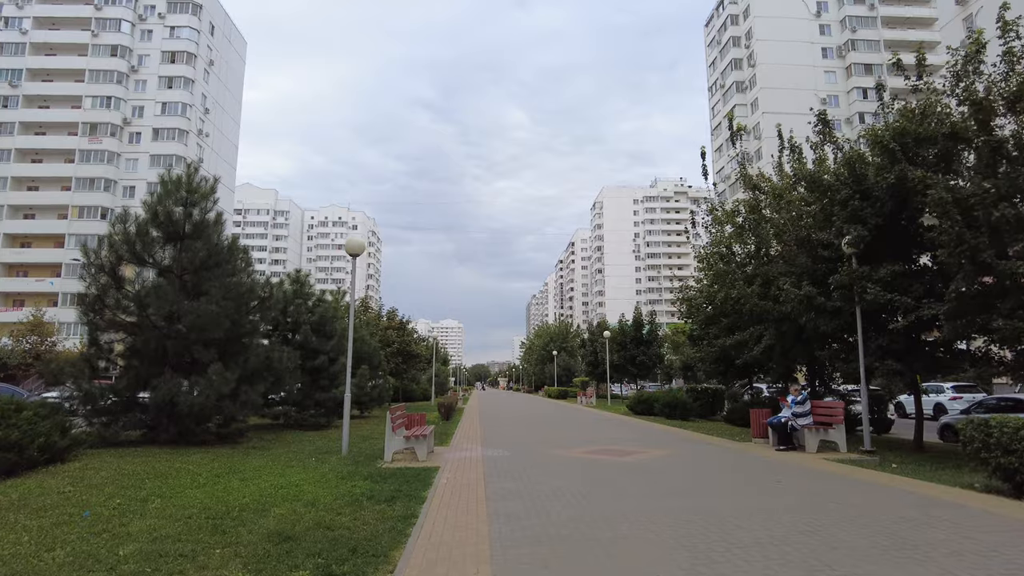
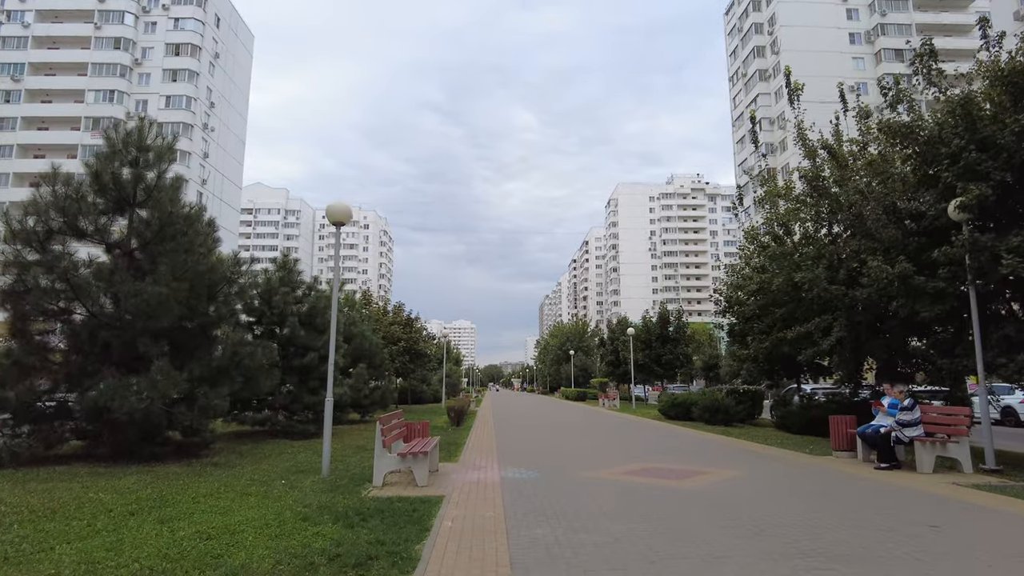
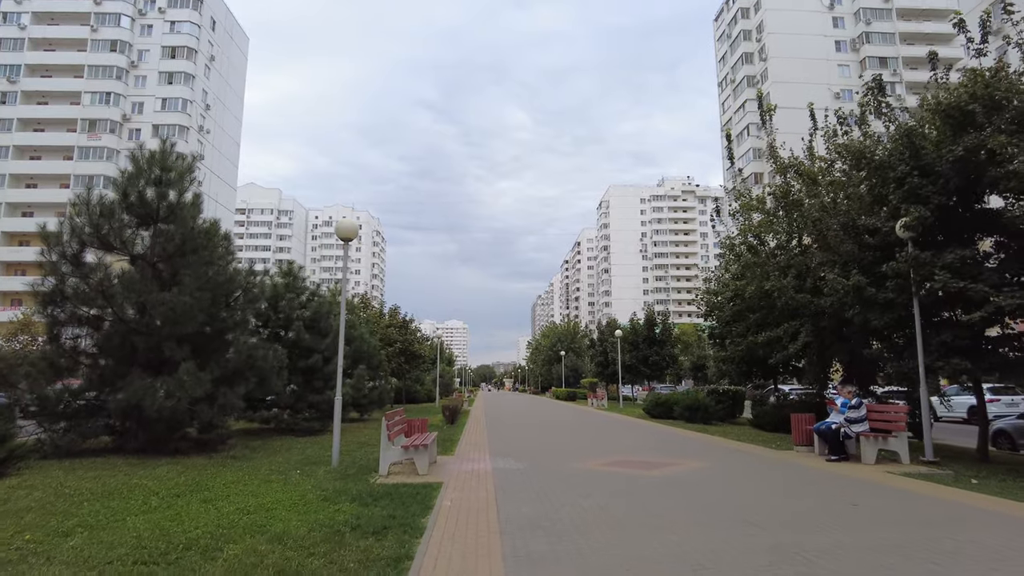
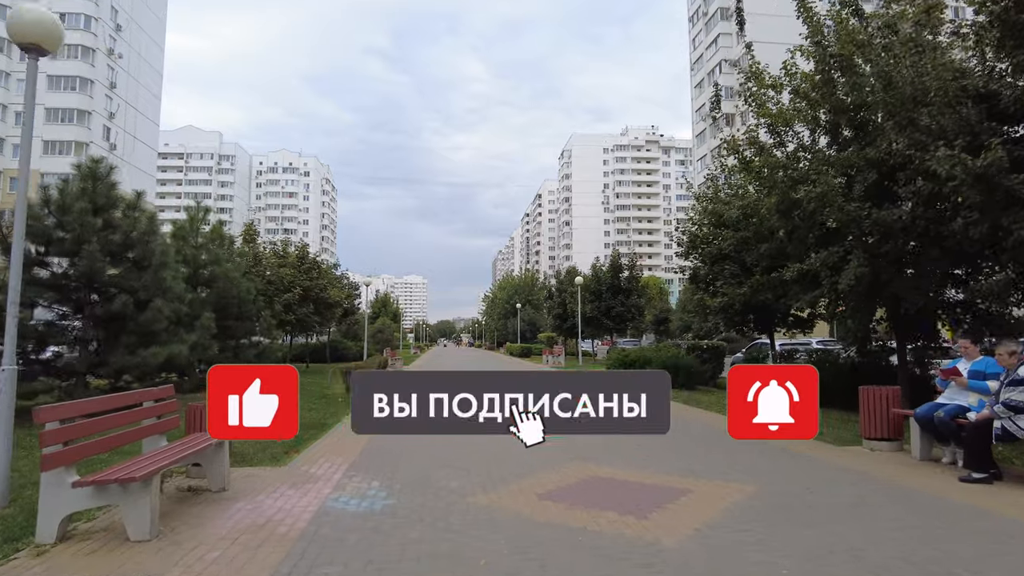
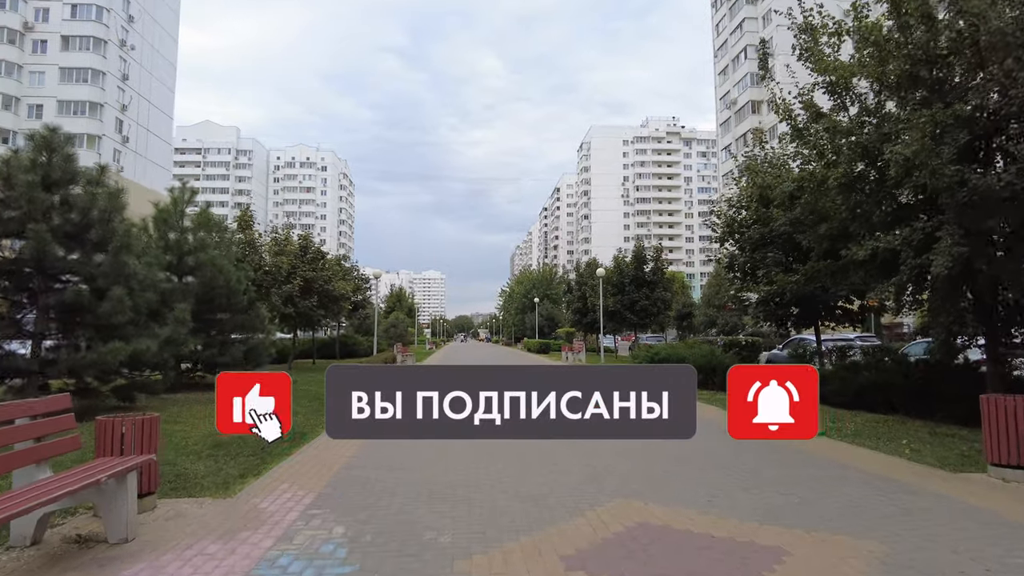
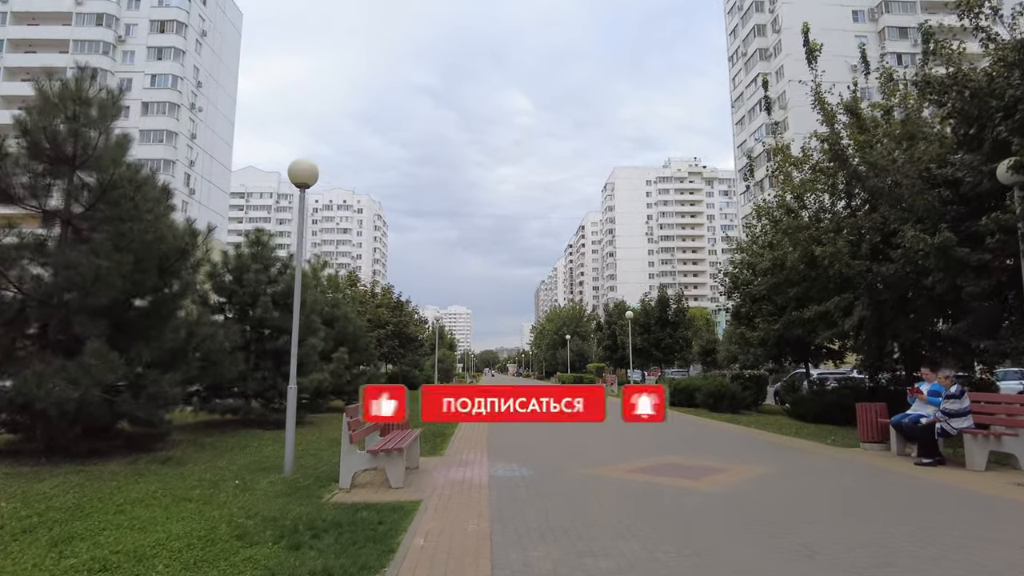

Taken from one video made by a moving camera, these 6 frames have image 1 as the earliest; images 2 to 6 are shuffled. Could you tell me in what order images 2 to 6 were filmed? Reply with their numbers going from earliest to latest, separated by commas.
3, 2, 6, 4, 5
